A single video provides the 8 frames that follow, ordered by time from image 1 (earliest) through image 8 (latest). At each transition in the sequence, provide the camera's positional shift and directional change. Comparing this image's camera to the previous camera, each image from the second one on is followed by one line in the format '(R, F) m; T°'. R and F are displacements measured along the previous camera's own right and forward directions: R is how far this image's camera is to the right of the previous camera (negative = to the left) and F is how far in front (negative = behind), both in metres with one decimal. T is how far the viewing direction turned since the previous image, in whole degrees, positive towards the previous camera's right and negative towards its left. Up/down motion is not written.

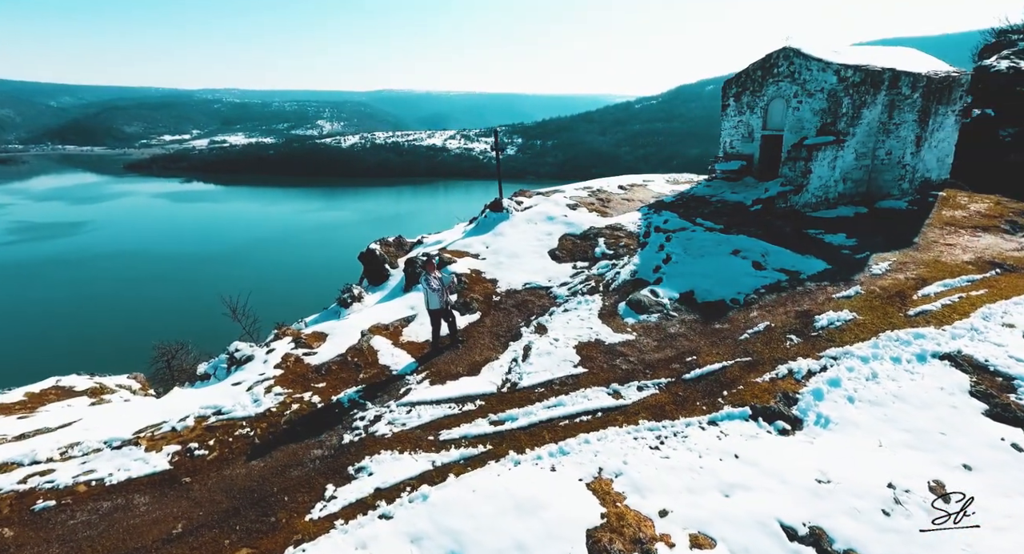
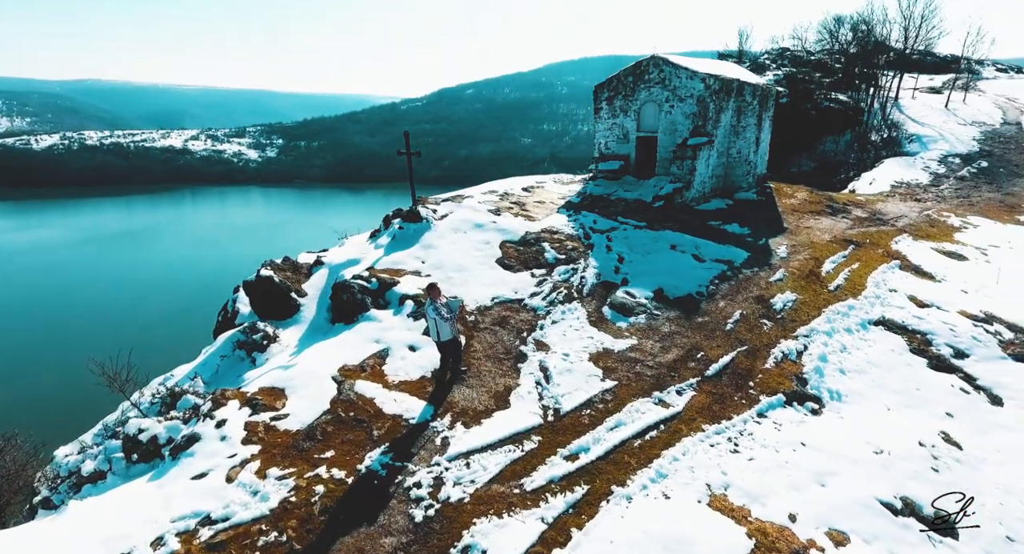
(-3.1, +1.4) m; +19°
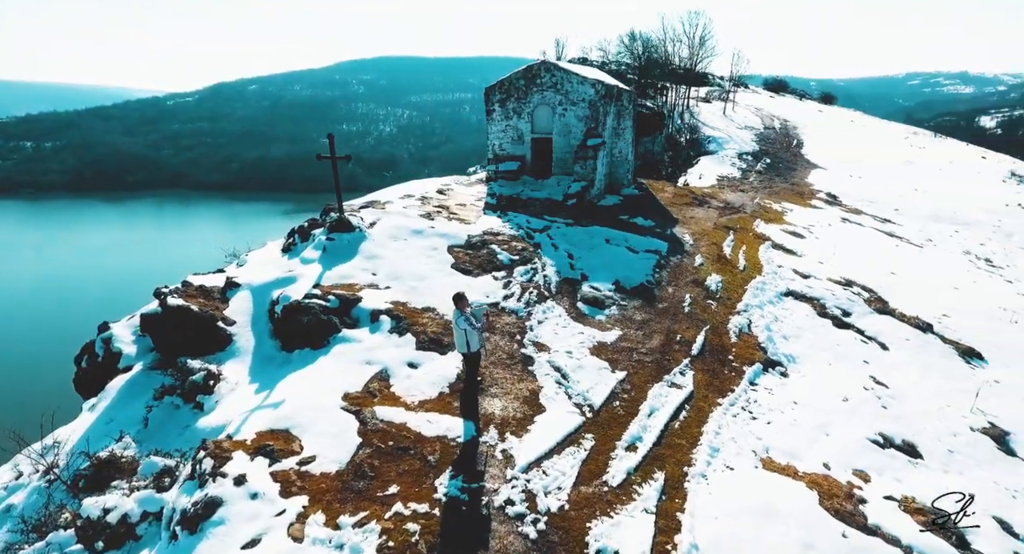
(-2.8, +0.5) m; +17°
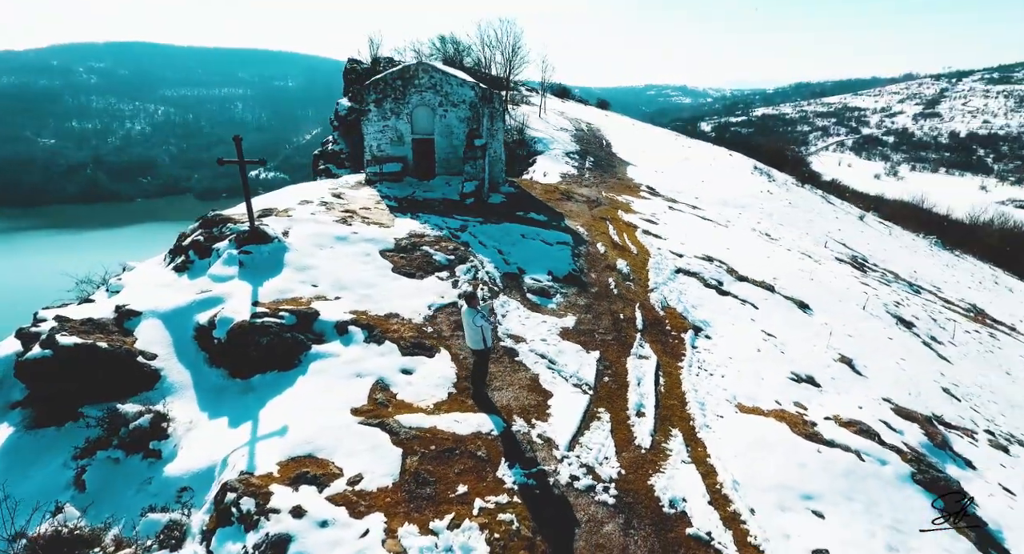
(-2.8, 0.0) m; +18°
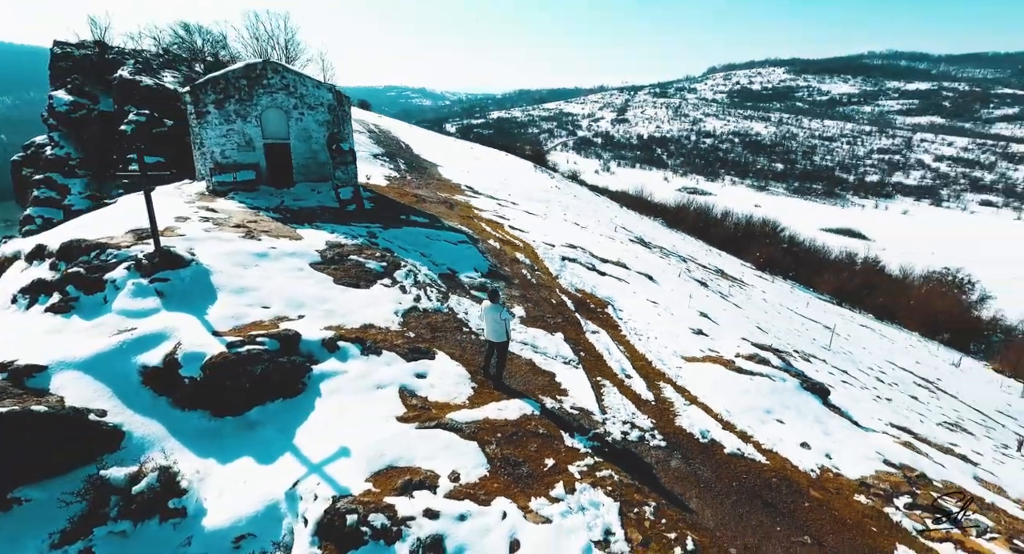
(-3.7, -0.3) m; +22°
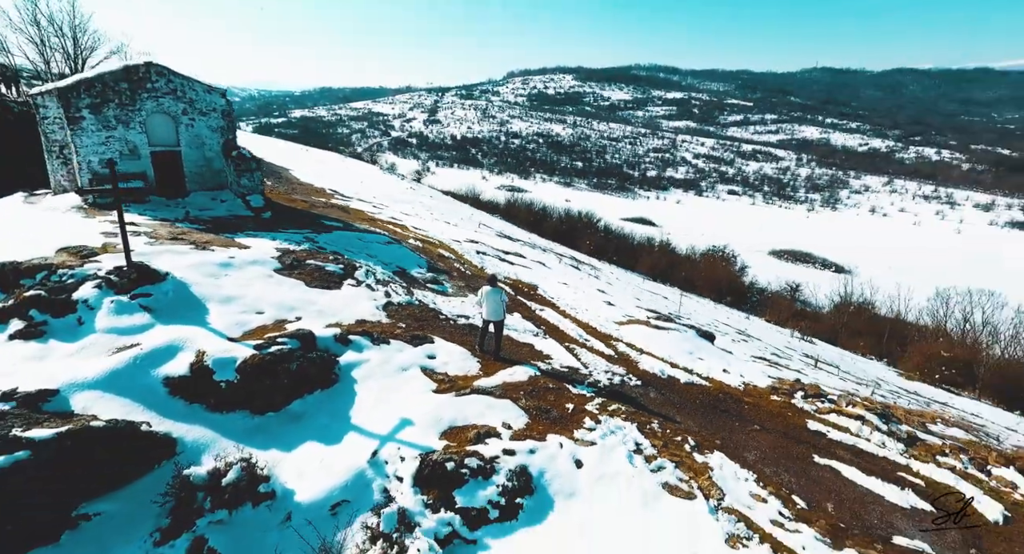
(-3.1, -1.6) m; +17°
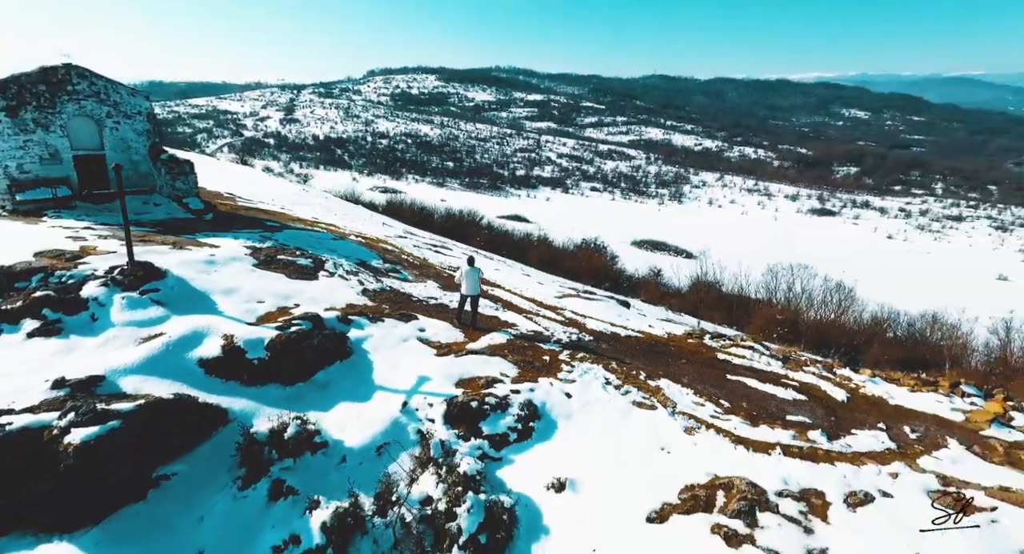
(-2.4, -2.2) m; +13°
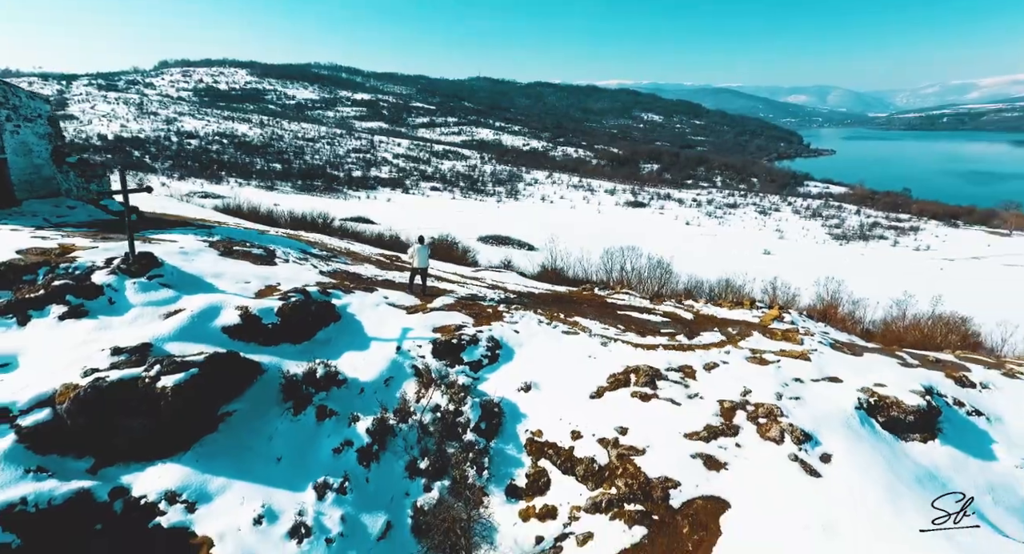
(-3.2, -3.4) m; +17°
